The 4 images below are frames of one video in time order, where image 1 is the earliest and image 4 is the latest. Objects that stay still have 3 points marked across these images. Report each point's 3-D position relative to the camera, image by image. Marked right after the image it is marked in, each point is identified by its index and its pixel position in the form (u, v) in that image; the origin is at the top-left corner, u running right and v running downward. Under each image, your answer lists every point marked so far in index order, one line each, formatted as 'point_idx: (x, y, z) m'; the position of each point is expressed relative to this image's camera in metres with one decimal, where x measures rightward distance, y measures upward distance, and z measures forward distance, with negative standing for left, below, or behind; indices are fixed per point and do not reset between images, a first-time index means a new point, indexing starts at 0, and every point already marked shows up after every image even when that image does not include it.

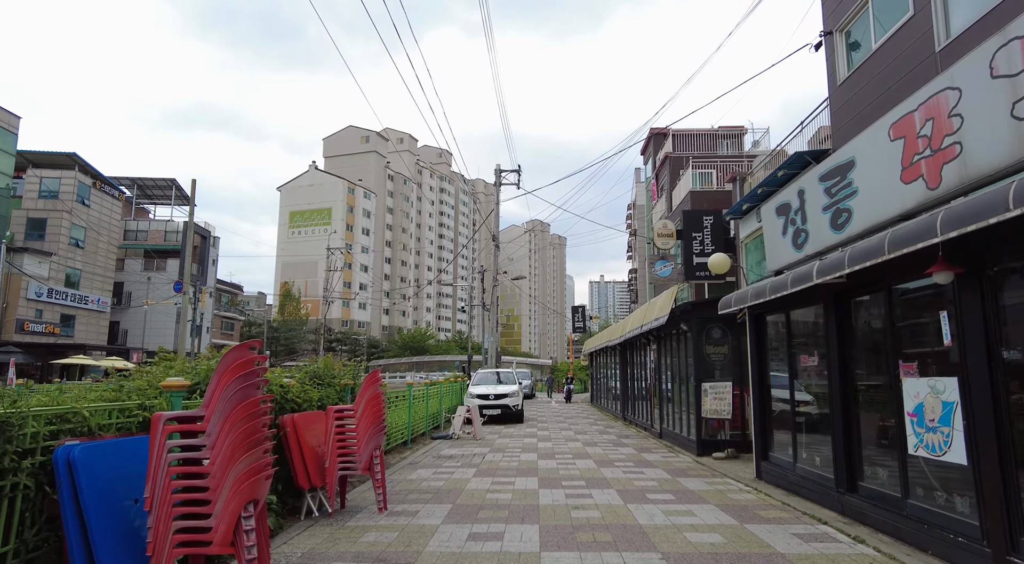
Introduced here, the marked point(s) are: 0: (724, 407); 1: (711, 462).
0: (+3.5, -2.1, +10.2) m
1: (+3.1, -2.8, +9.8) m
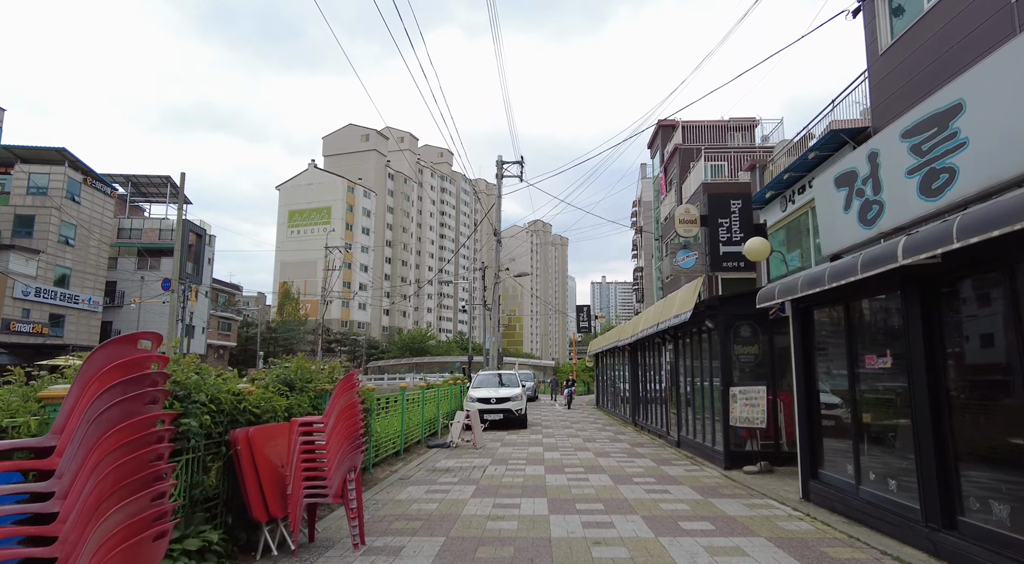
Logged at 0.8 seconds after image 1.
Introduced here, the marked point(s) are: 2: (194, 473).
0: (+3.5, -1.9, +9.0) m
1: (+3.2, -2.7, +8.6) m
2: (-2.2, -1.3, +4.4) m
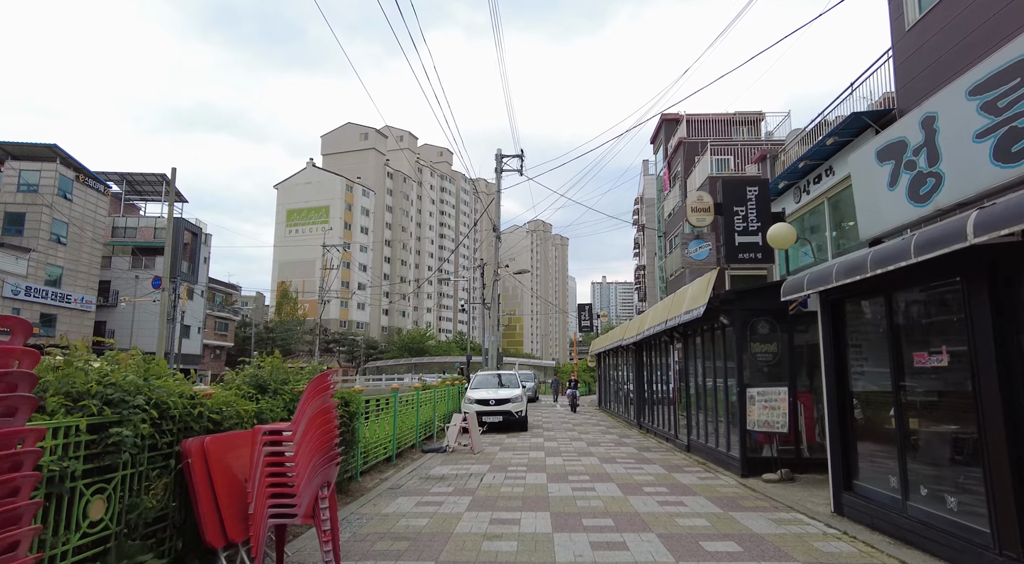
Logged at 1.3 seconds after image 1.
0: (+3.5, -1.8, +8.3) m
1: (+3.2, -2.6, +7.9) m
2: (-2.2, -1.2, +3.7) m
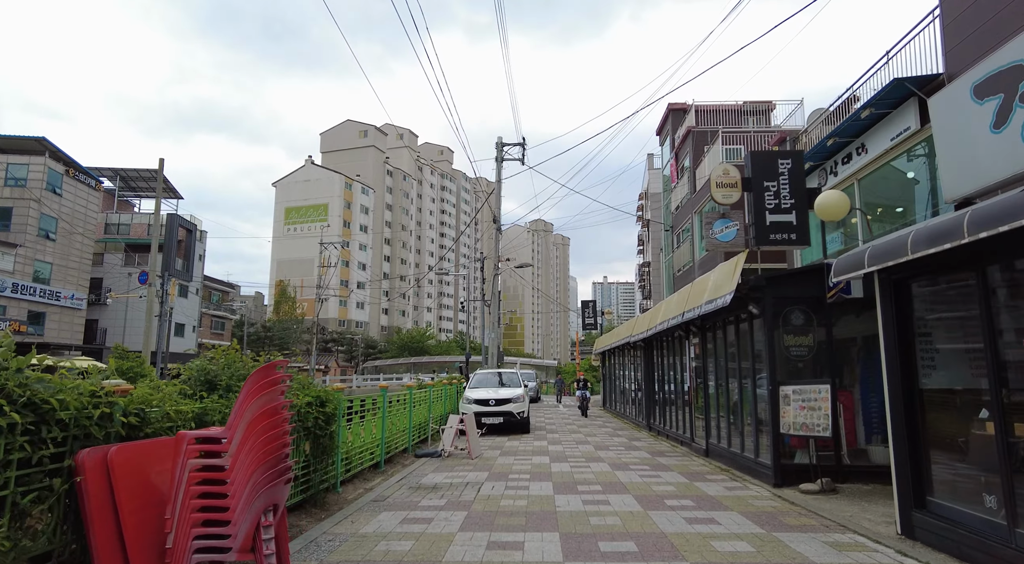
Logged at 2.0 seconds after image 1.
0: (+3.5, -1.6, +7.3) m
1: (+3.2, -2.4, +6.9) m
2: (-2.2, -1.0, +2.6) m
